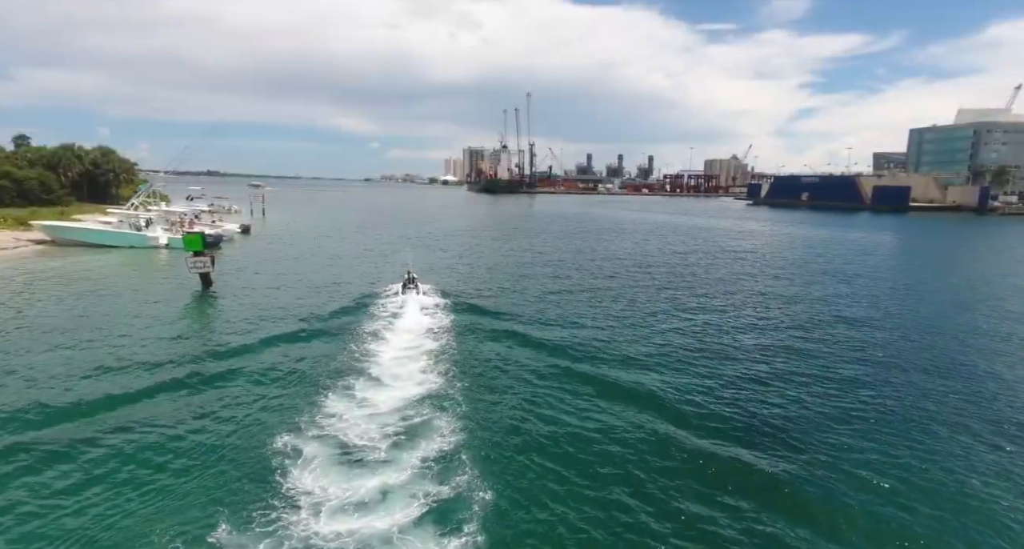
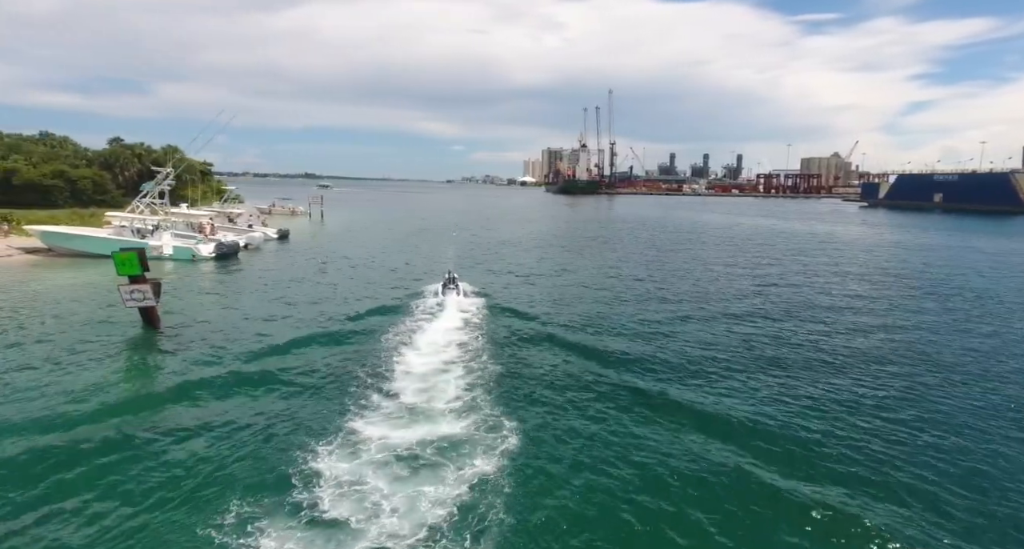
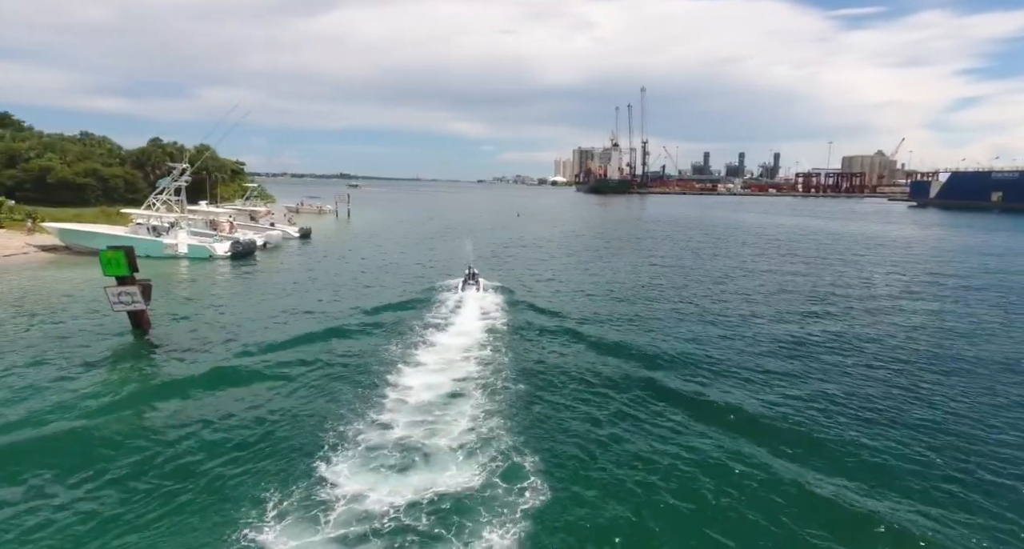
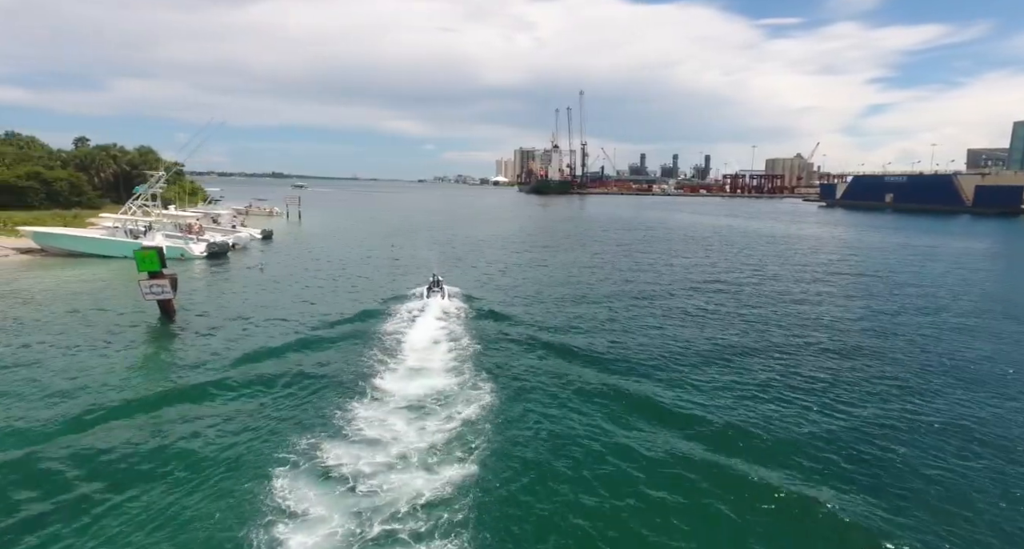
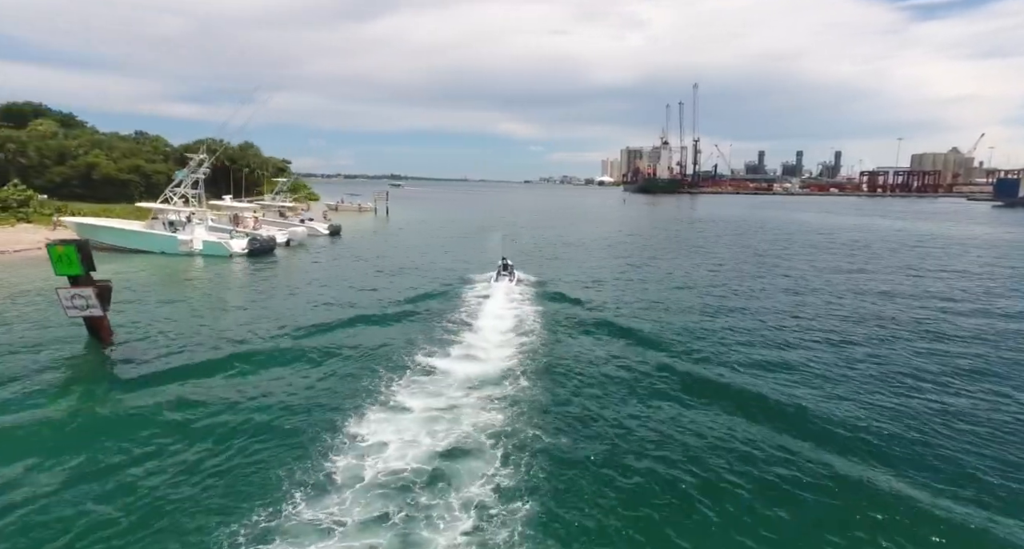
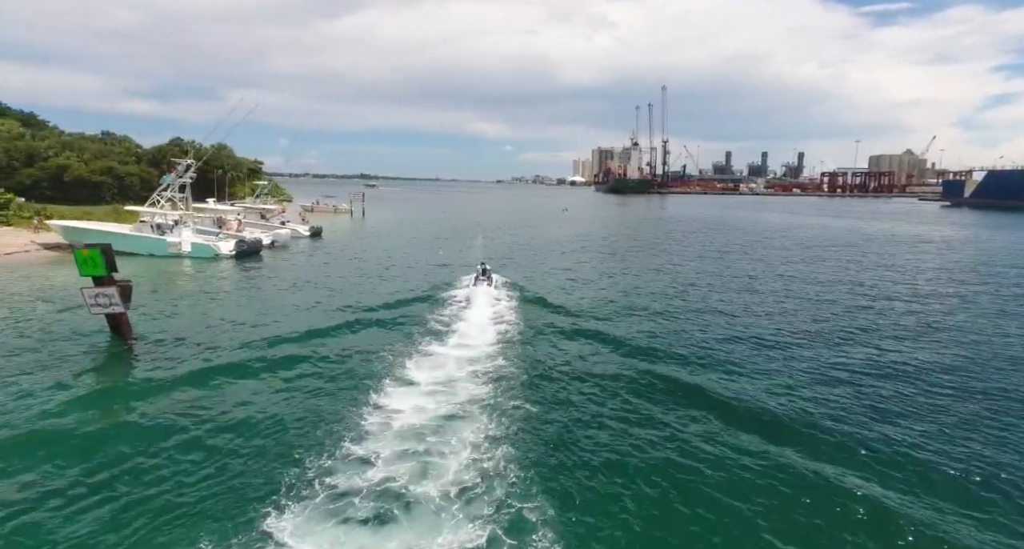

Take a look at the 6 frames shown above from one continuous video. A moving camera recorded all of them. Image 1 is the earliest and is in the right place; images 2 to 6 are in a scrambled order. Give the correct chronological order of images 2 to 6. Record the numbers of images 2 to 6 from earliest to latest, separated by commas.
4, 2, 3, 6, 5
